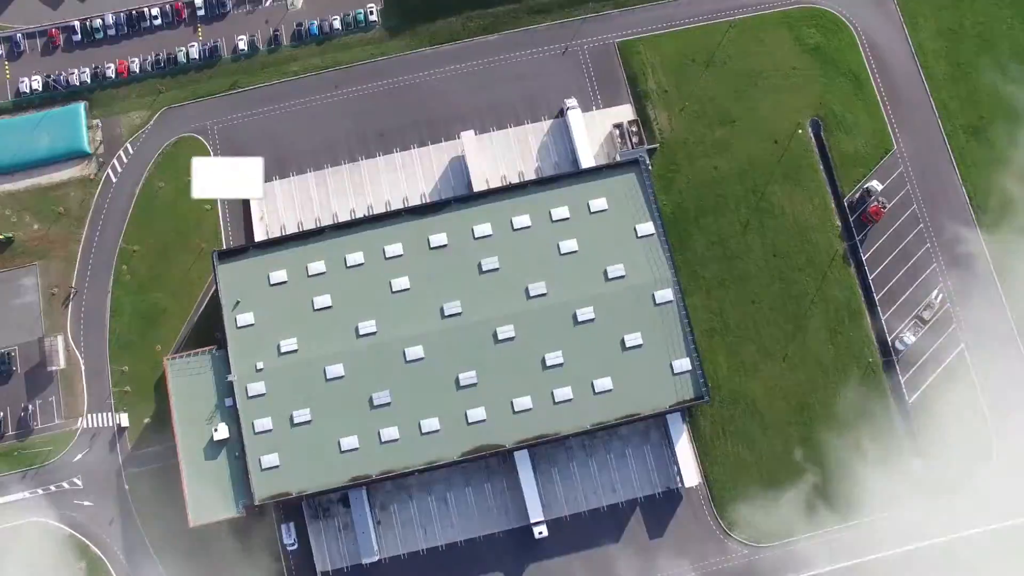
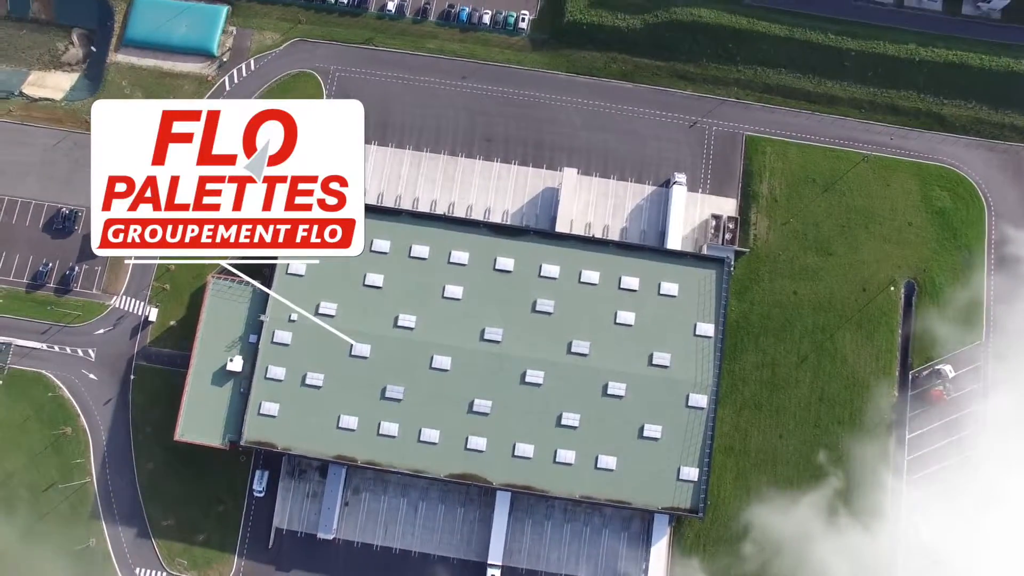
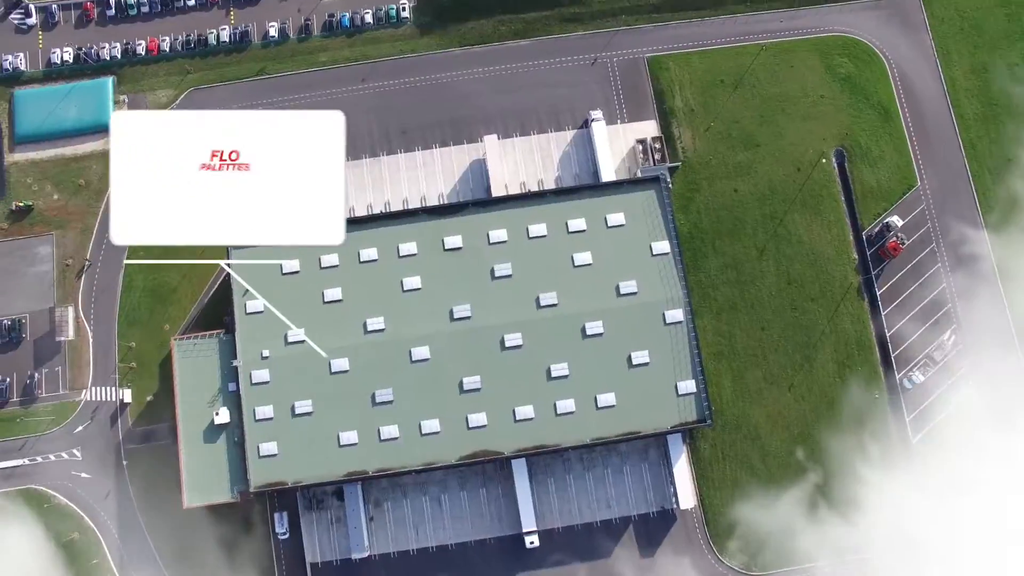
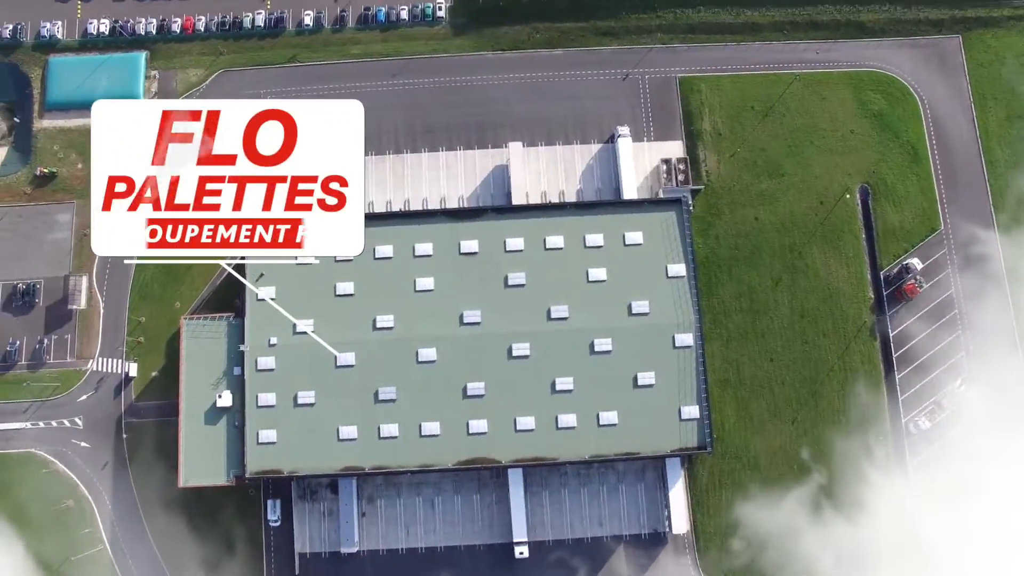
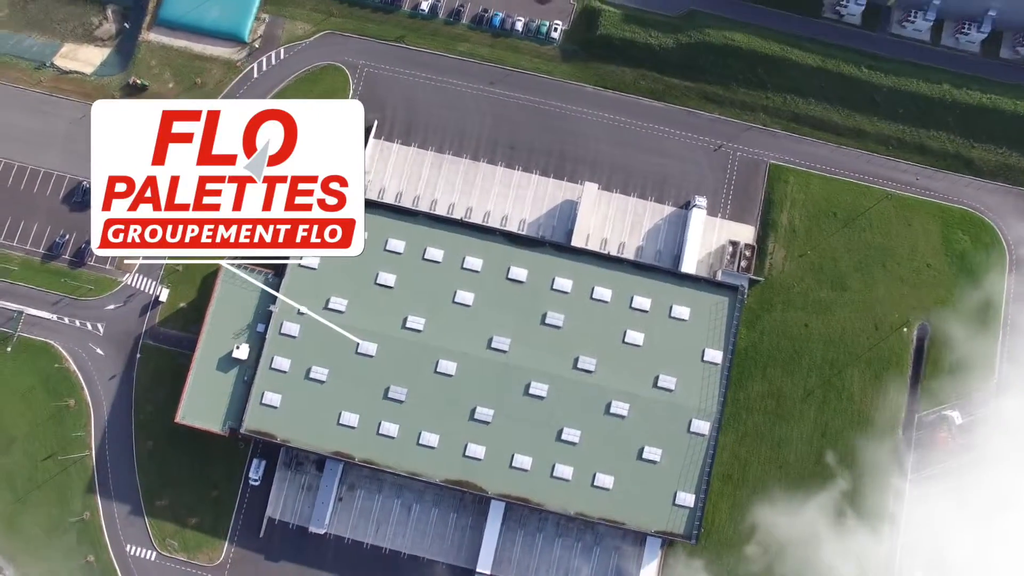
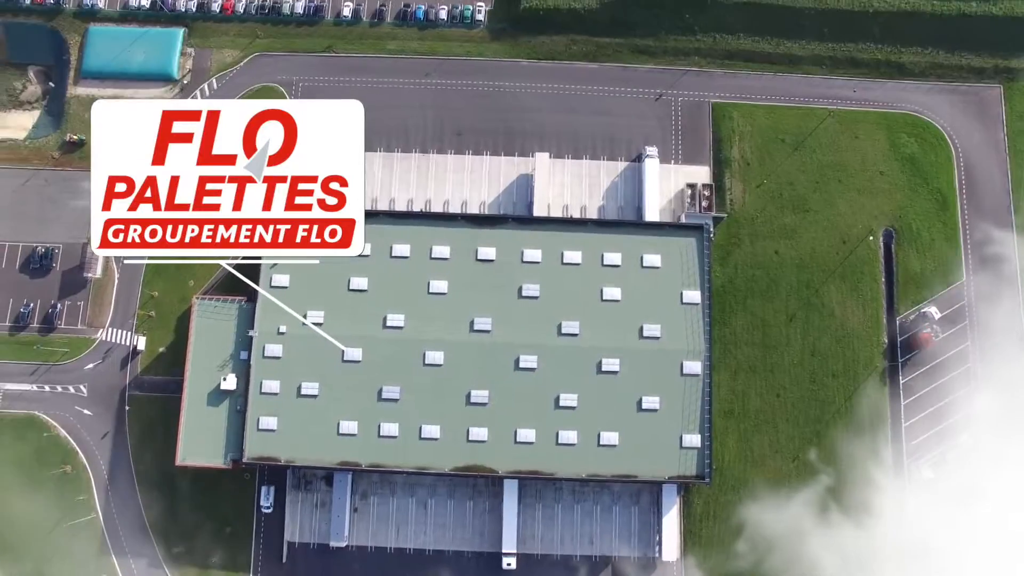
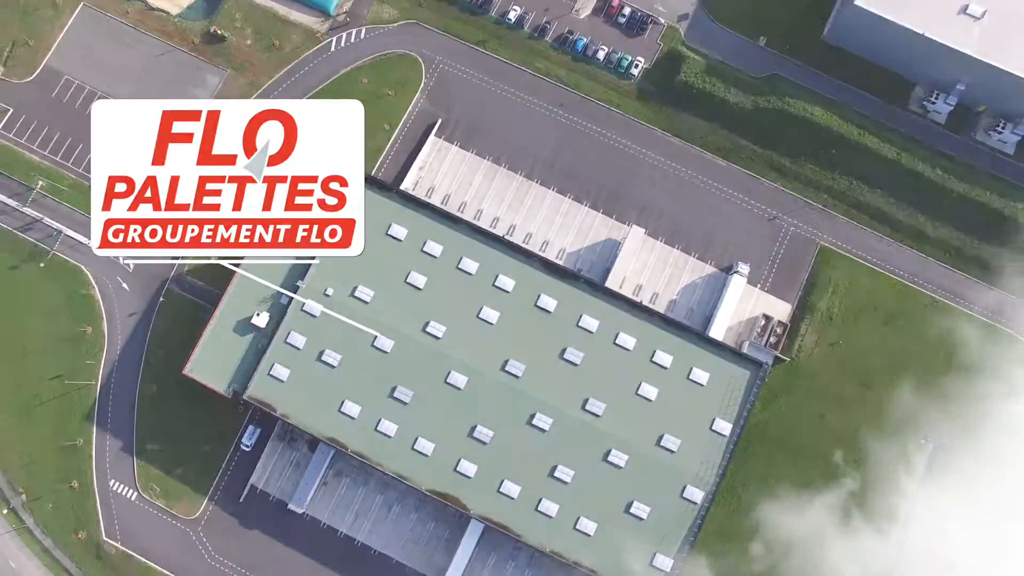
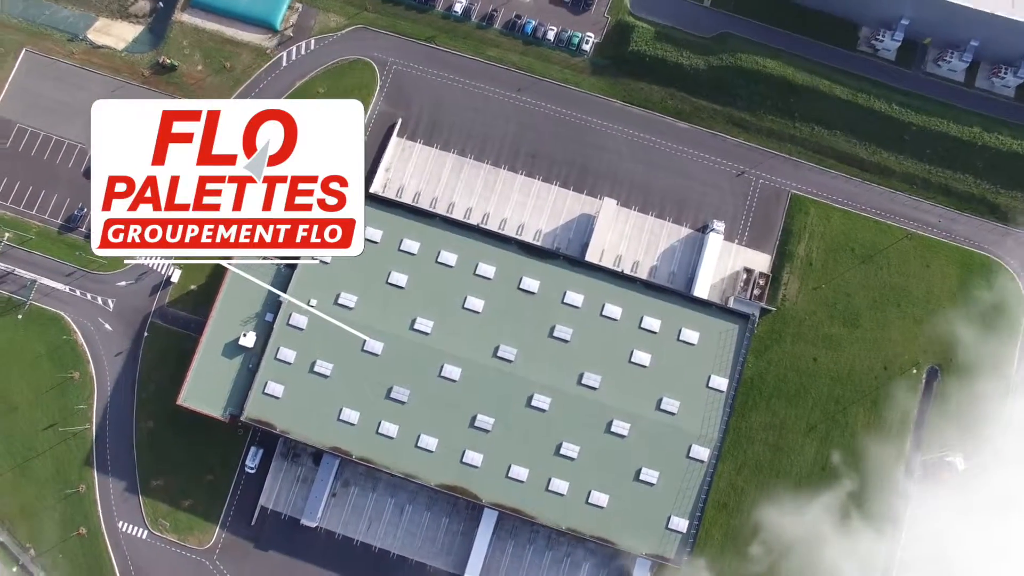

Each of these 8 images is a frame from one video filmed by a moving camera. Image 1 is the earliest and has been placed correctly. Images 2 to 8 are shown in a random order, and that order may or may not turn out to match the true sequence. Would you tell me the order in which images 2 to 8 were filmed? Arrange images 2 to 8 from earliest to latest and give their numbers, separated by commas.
3, 4, 6, 2, 5, 8, 7
